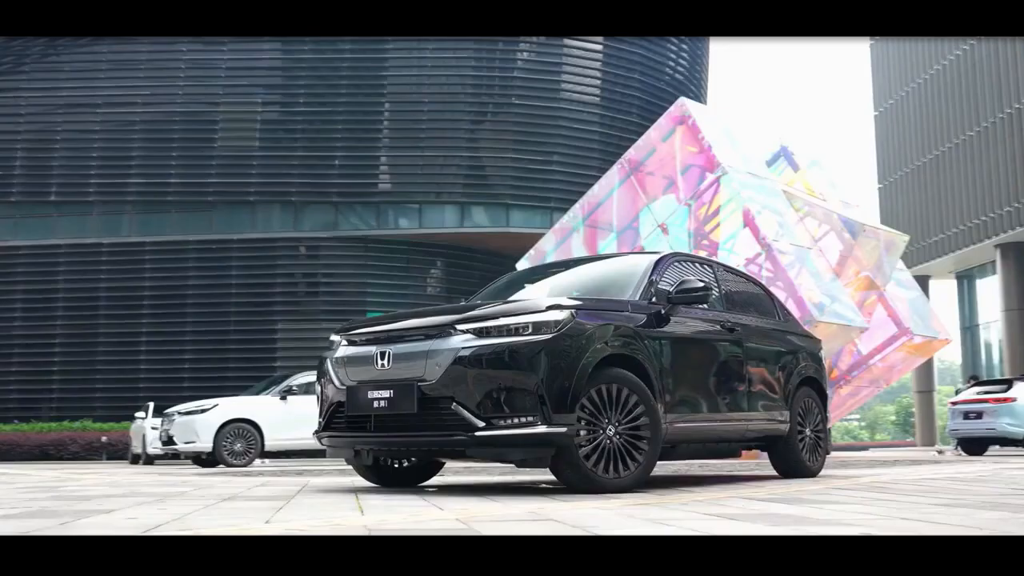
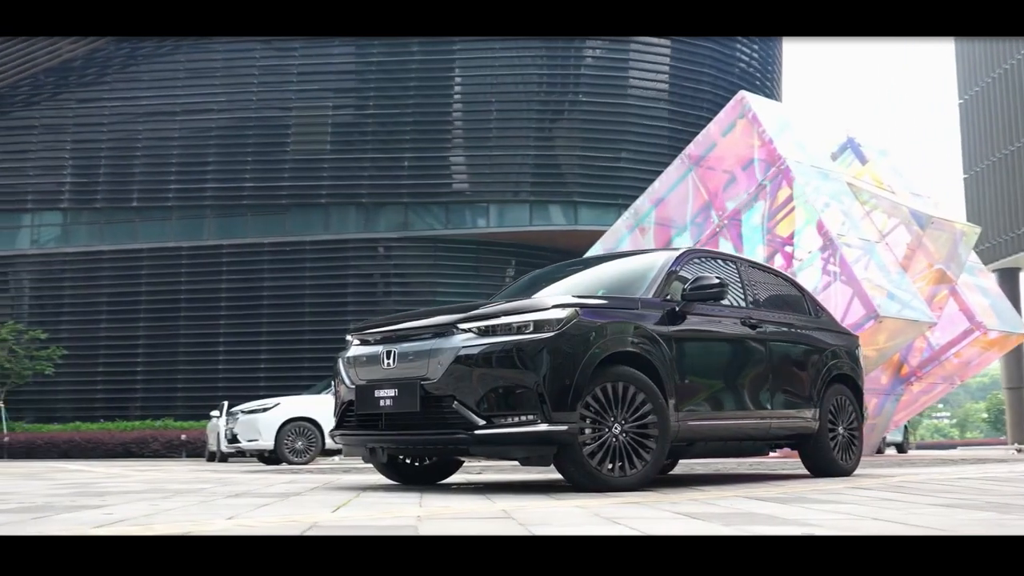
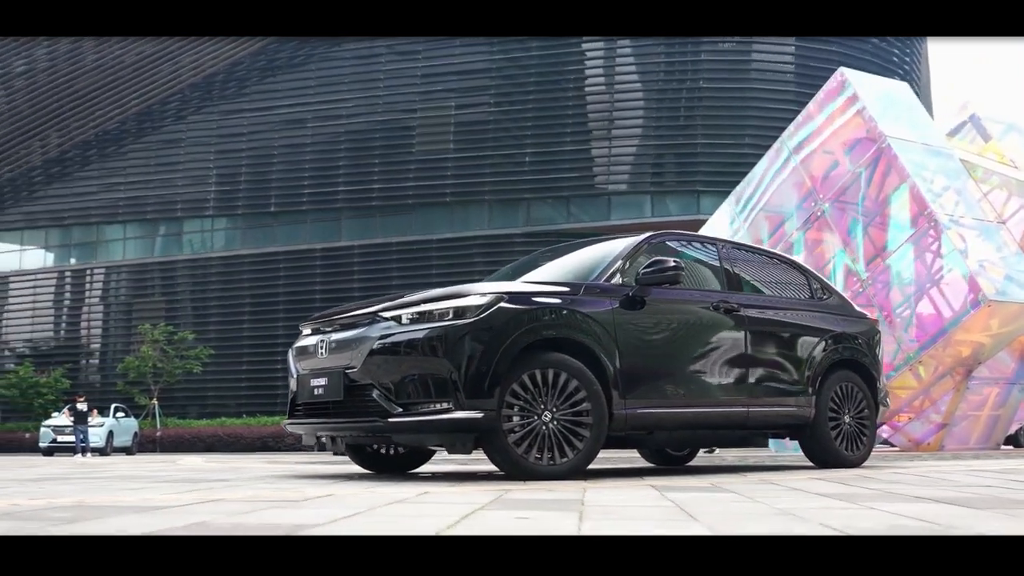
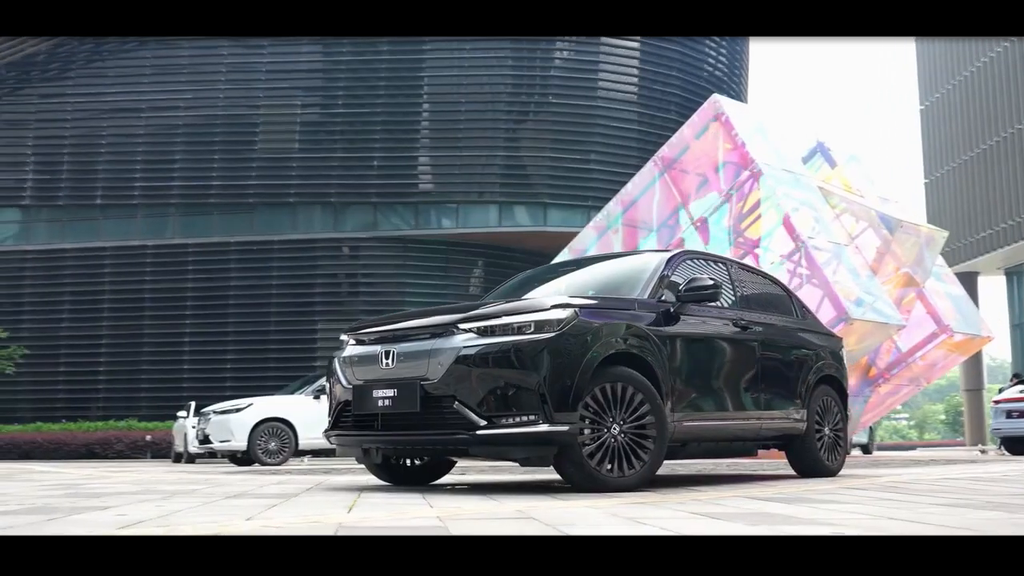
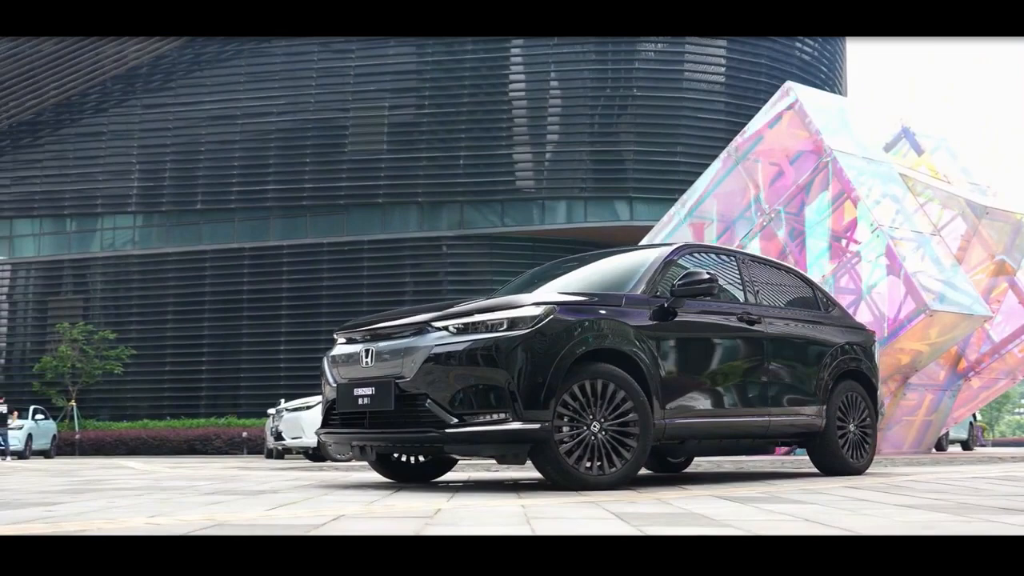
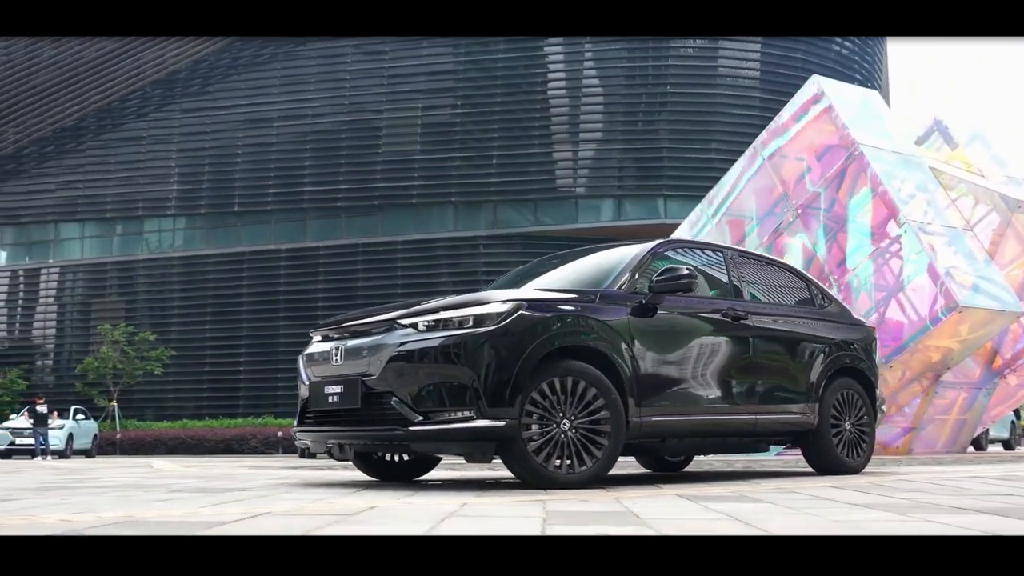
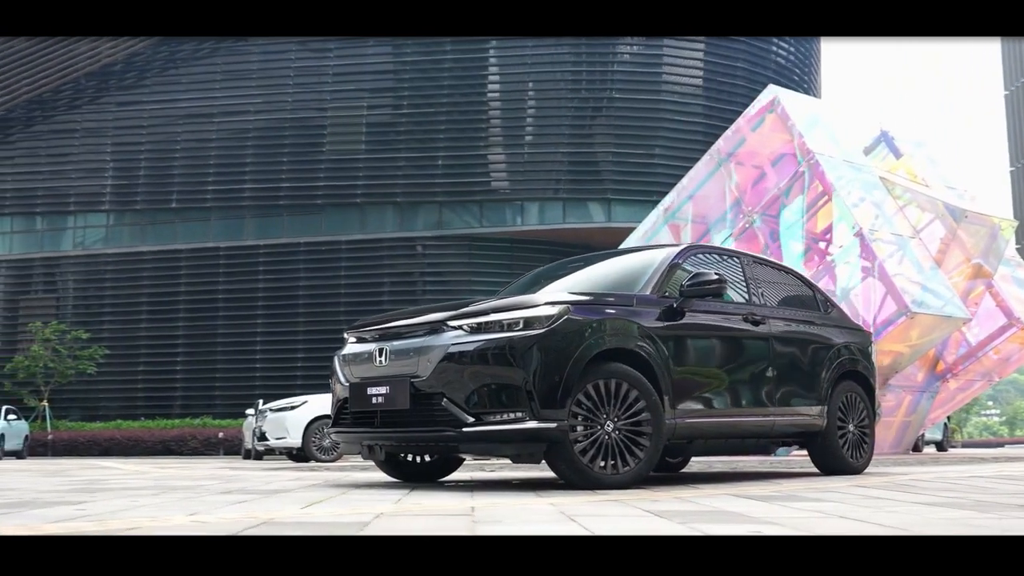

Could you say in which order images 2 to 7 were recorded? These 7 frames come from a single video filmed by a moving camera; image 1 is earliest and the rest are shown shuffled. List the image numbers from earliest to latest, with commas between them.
4, 2, 7, 5, 6, 3
